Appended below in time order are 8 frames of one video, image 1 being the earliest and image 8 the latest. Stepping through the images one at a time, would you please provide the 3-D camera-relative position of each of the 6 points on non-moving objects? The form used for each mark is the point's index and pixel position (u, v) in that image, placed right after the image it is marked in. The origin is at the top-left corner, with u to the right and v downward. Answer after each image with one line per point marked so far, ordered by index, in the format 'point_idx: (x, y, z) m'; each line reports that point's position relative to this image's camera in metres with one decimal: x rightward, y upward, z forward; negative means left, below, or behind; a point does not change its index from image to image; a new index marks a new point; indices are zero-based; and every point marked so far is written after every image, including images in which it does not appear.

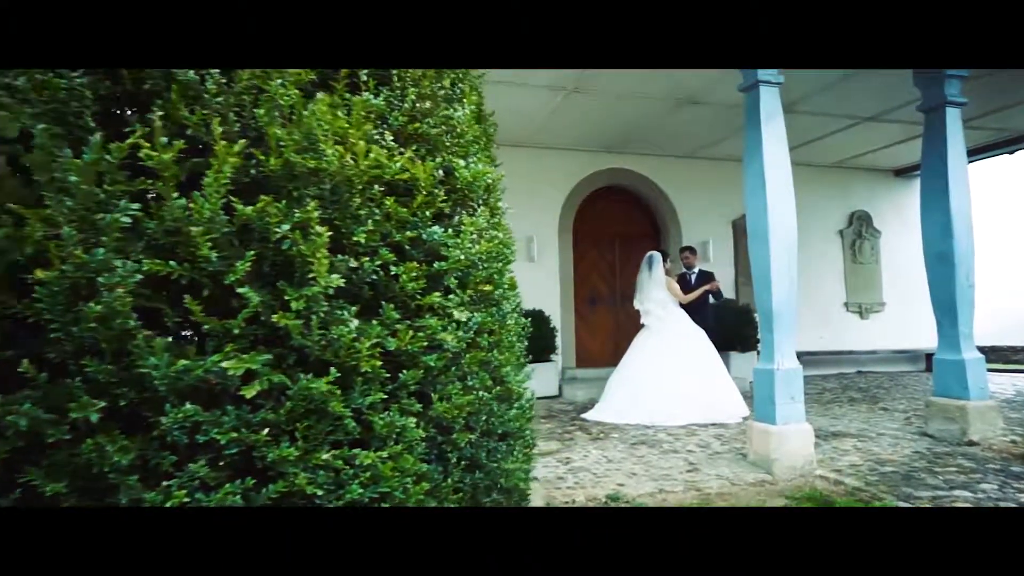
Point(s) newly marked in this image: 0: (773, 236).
0: (+1.6, +0.3, +4.0) m
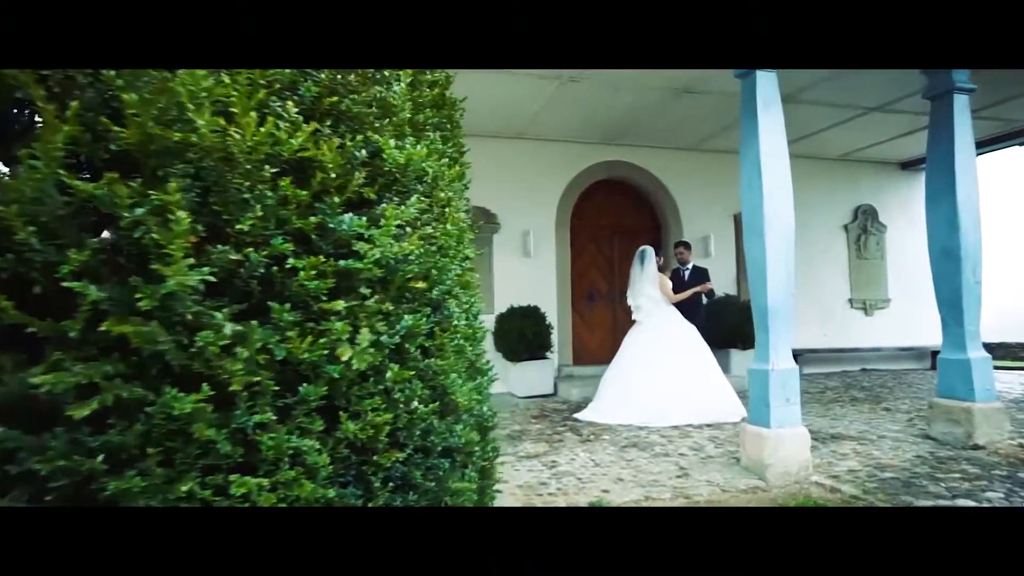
0: (+1.5, +0.3, +3.8) m
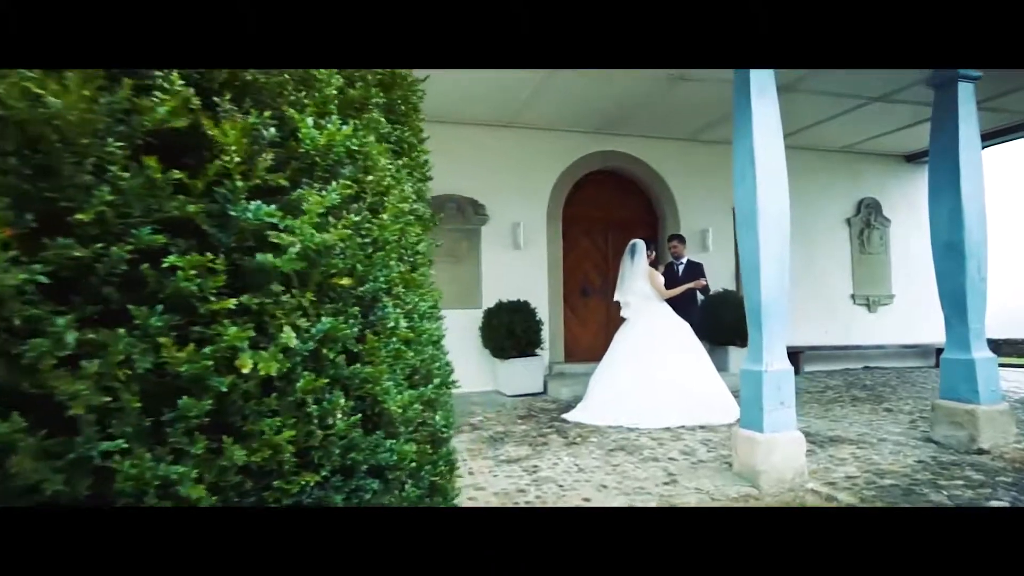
0: (+1.4, +0.3, +3.6) m
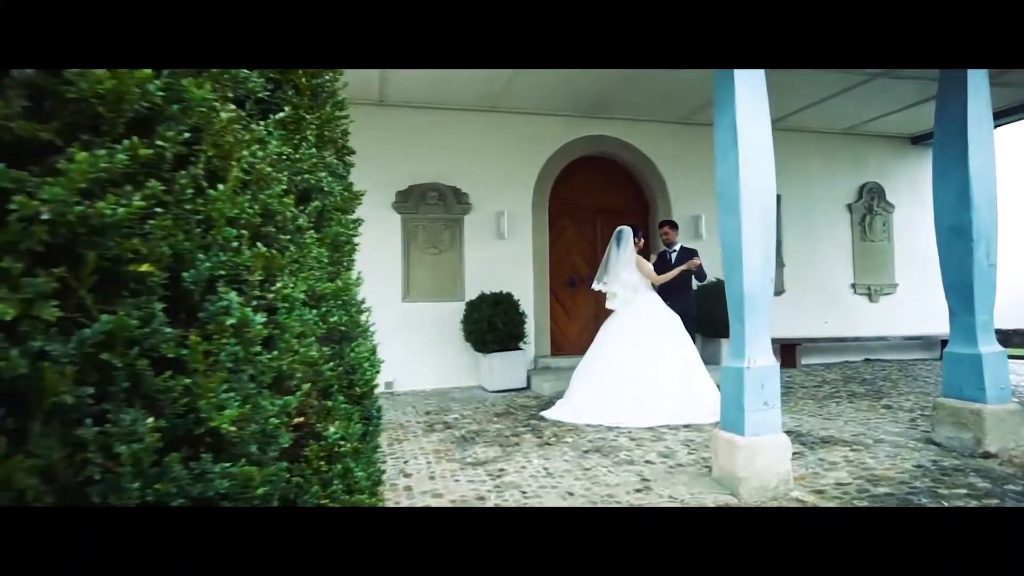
0: (+1.2, +0.4, +3.3) m
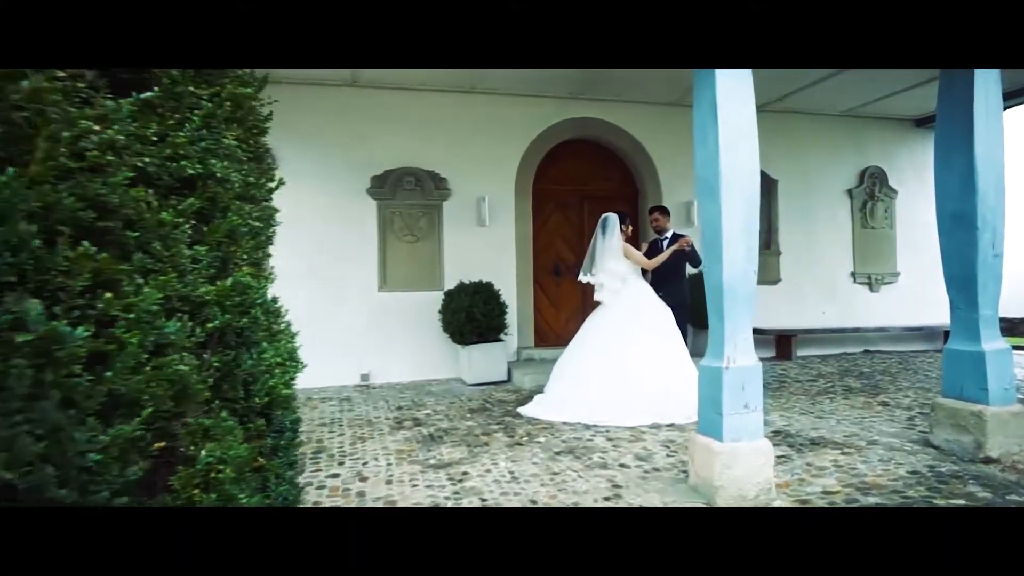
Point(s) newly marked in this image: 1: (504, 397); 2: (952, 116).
0: (+1.0, +0.4, +3.0) m
1: (-0.1, -0.9, +5.4) m
2: (+2.4, +0.9, +3.6) m
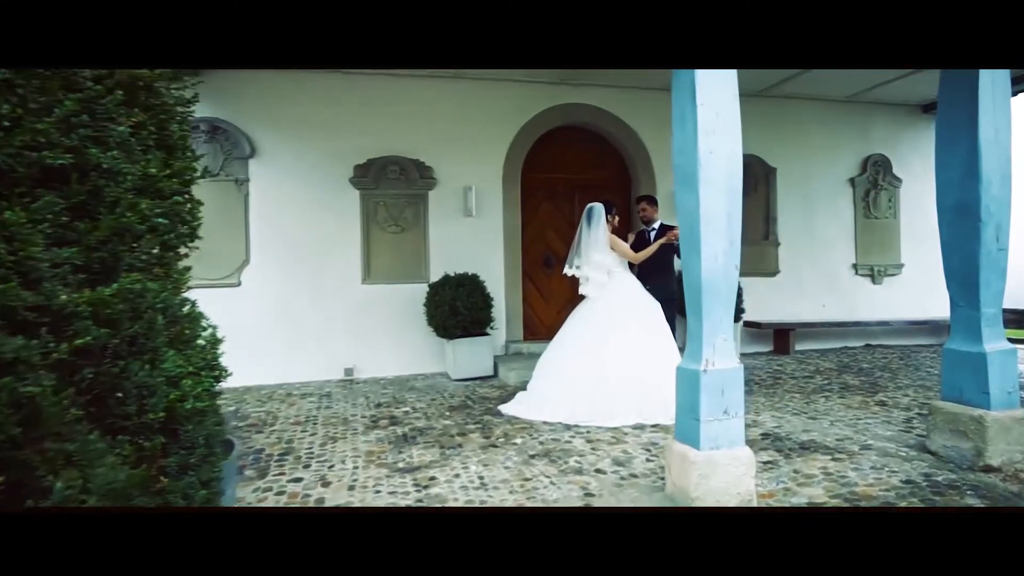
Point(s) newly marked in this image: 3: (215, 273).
0: (+0.8, +0.4, +2.8) m
1: (-0.2, -0.8, +5.2) m
2: (+2.3, +1.0, +3.3) m
3: (-2.7, +0.1, +6.0) m
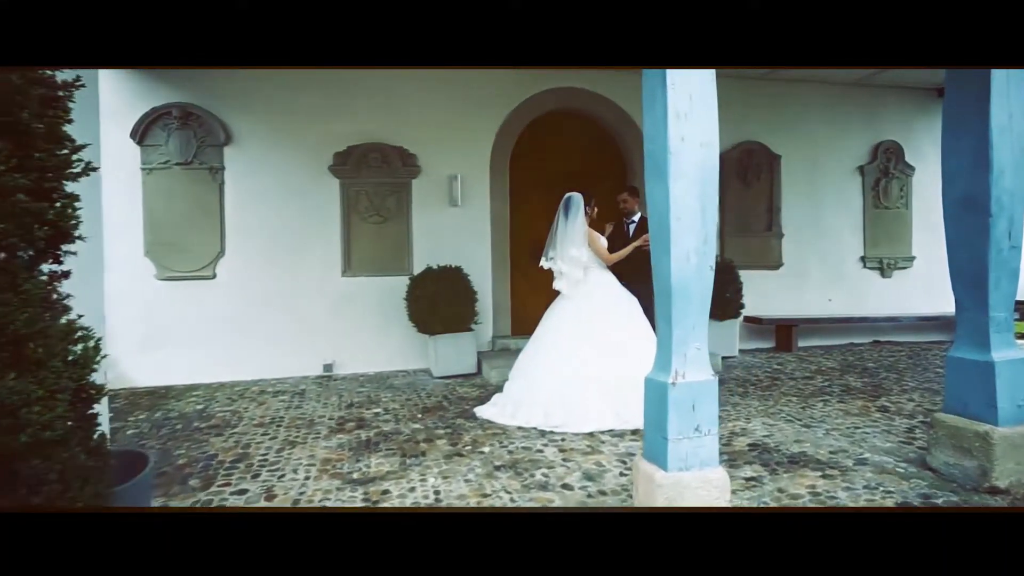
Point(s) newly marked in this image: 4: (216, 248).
0: (+0.6, +0.4, +2.5) m
1: (-0.3, -0.8, +5.0) m
2: (+2.1, +1.0, +3.0) m
3: (-2.8, +0.2, +5.7) m
4: (-2.6, +0.3, +5.7) m
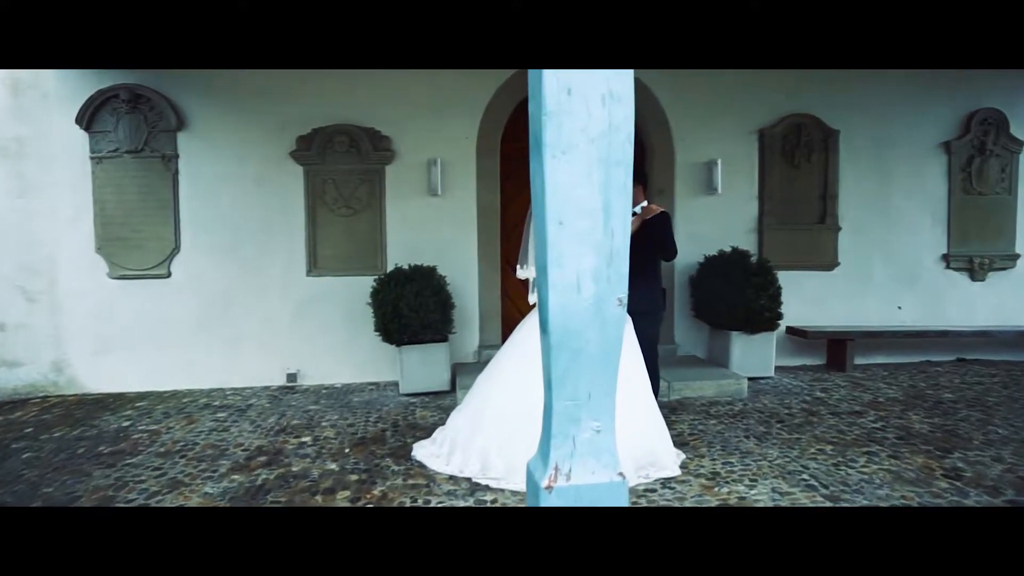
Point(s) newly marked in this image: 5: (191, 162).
0: (+0.1, +0.3, +1.5) m
1: (-0.6, -0.8, +4.2) m
2: (+1.6, +0.9, +1.9) m
3: (-2.9, +0.2, +5.2) m
4: (-2.7, +0.4, +5.2) m
5: (-2.5, +1.0, +5.1) m
